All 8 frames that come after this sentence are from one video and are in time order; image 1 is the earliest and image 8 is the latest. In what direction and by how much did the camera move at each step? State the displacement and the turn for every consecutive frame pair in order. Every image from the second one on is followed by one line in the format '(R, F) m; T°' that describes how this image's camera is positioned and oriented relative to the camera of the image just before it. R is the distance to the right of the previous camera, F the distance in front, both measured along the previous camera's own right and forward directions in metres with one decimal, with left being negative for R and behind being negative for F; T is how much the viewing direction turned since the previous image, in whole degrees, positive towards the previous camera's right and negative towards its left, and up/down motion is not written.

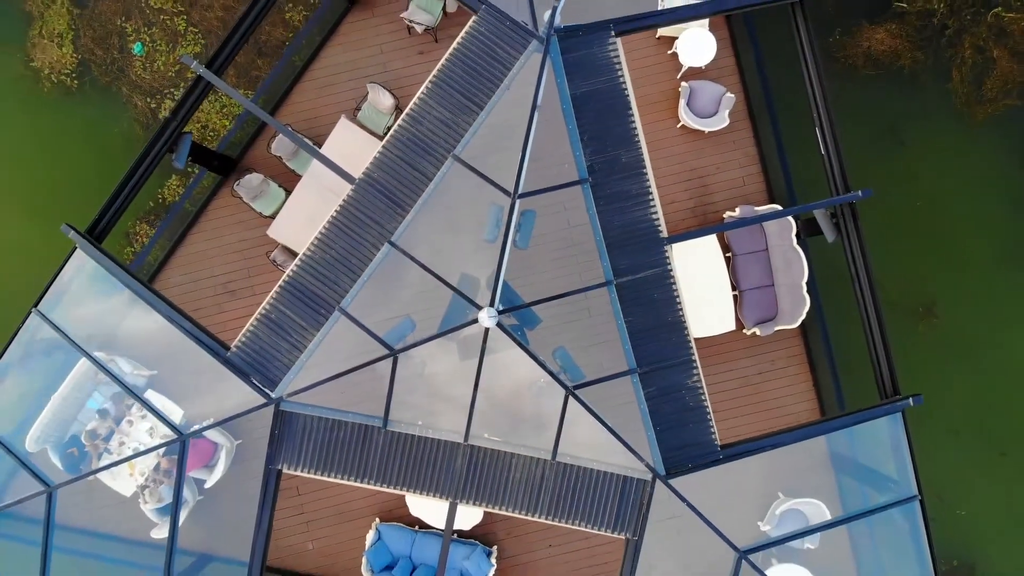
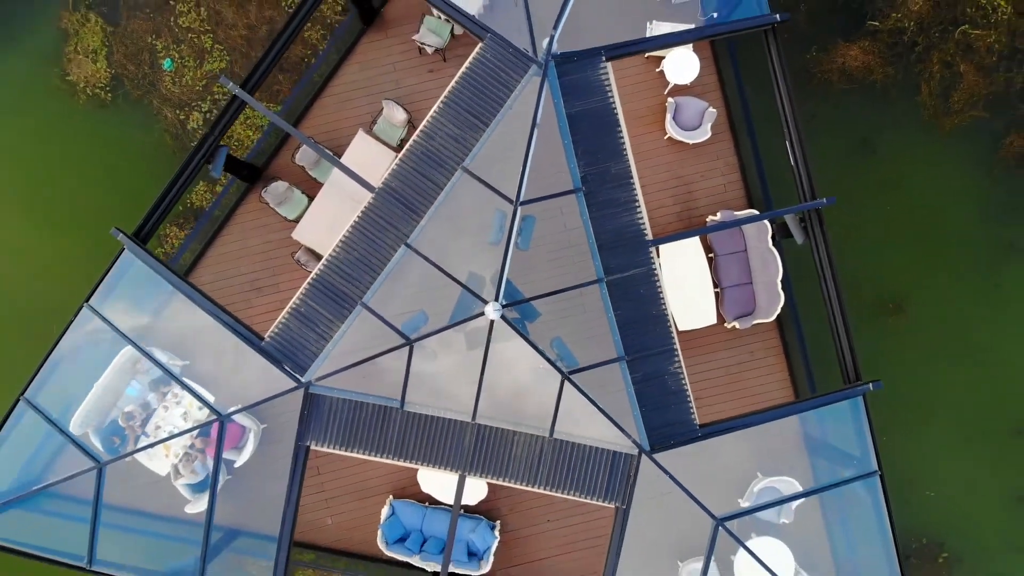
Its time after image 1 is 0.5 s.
(0.0, -0.9) m; 0°
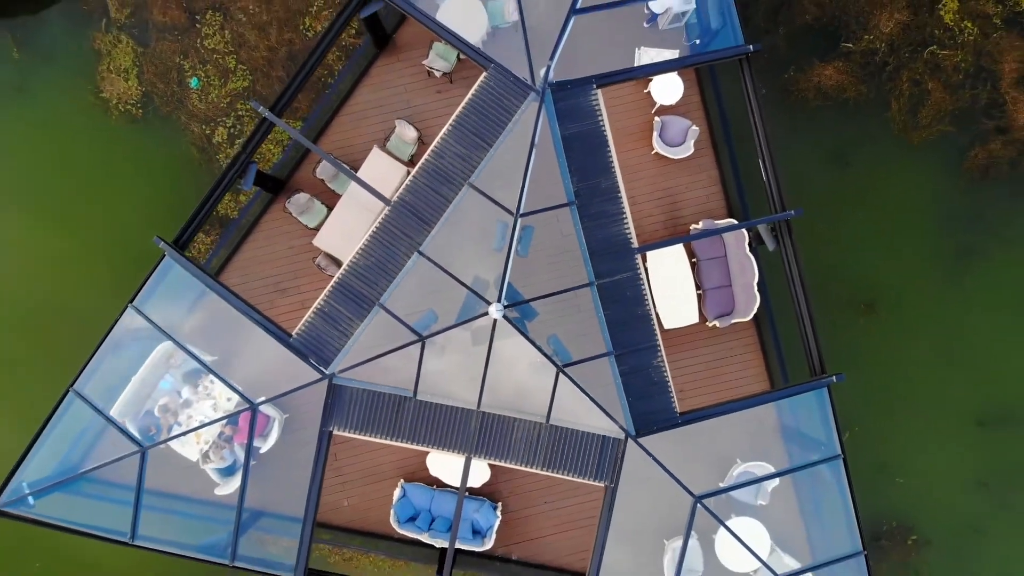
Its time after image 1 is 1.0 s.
(0.0, -1.0) m; 0°
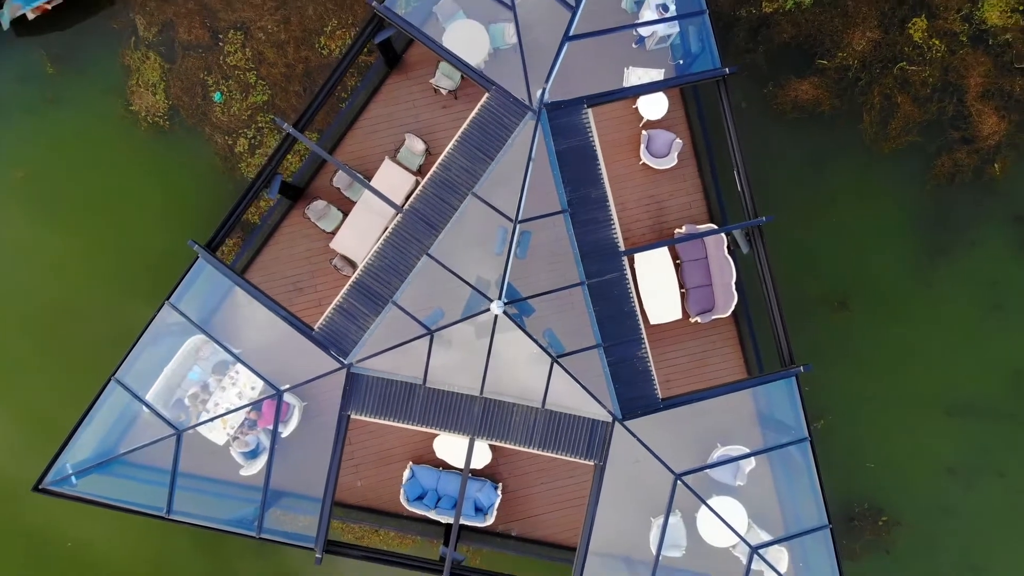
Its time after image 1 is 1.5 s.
(0.0, -1.1) m; 0°
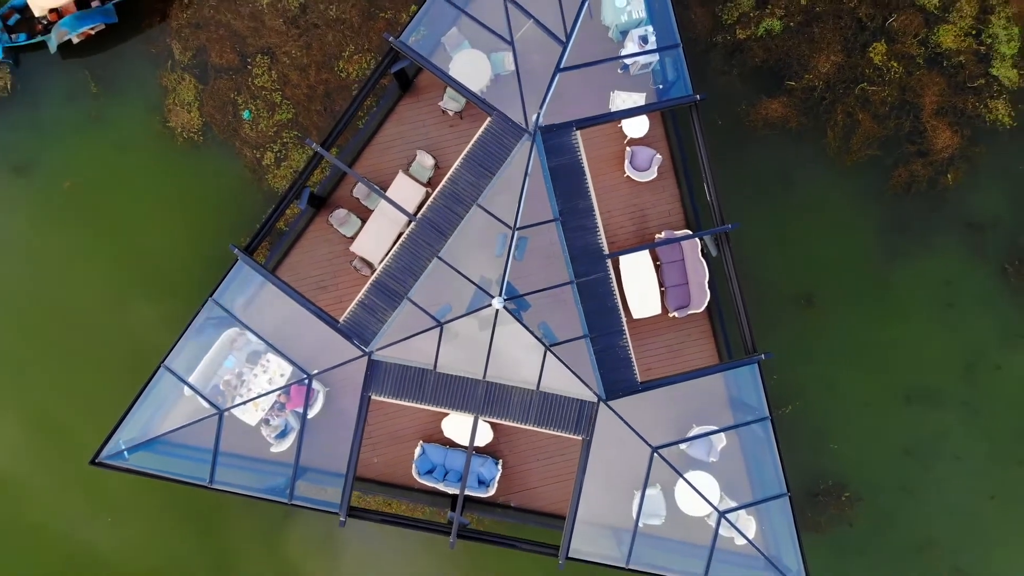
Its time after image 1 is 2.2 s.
(0.0, -1.6) m; 0°
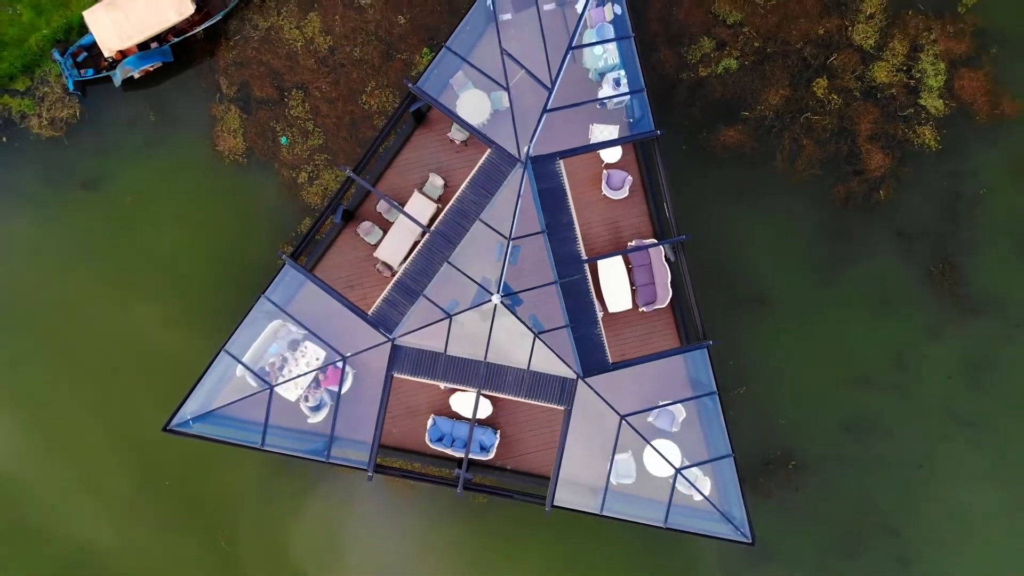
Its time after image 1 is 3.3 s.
(+0.1, -2.9) m; 0°
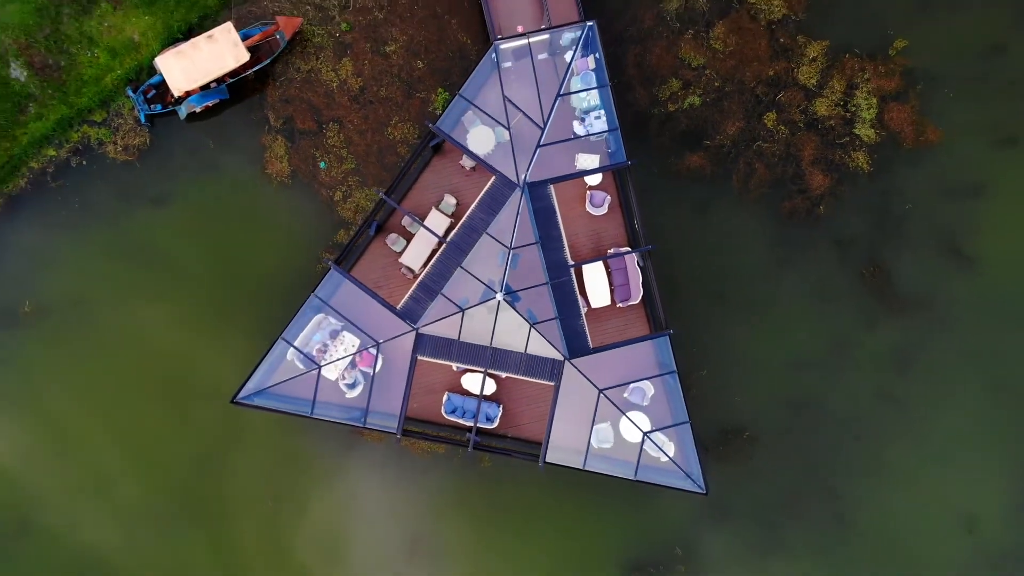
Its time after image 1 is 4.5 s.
(0.0, -3.8) m; 0°
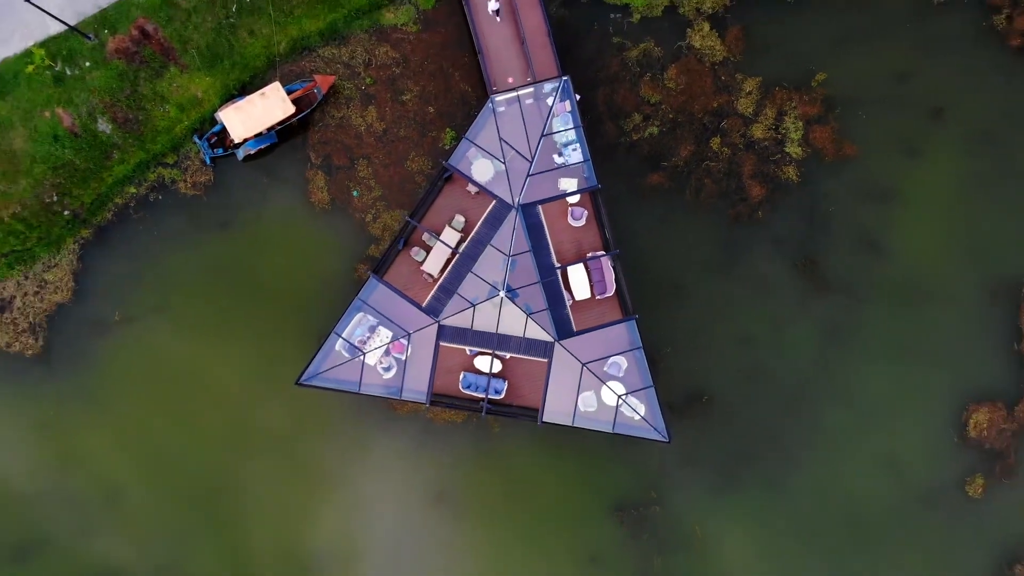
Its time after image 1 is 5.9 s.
(0.0, -5.5) m; 0°
